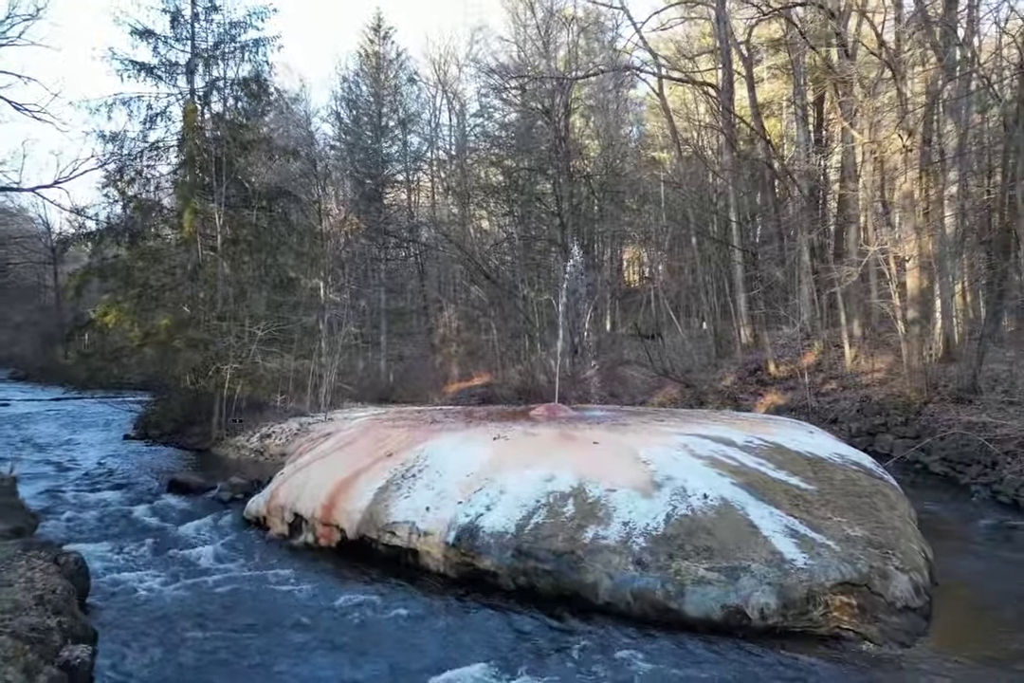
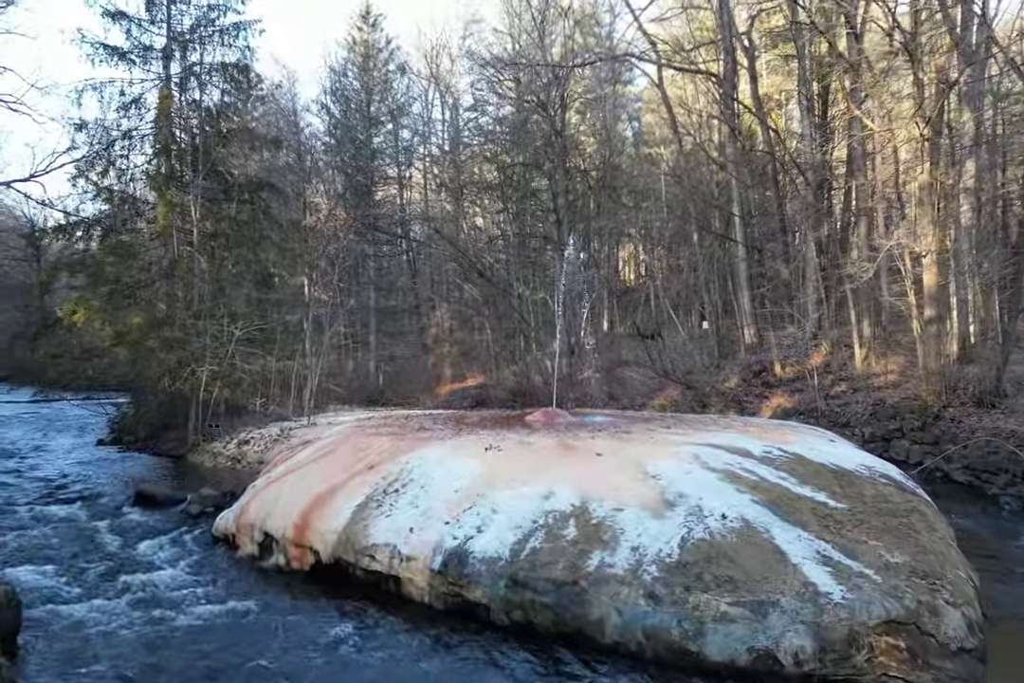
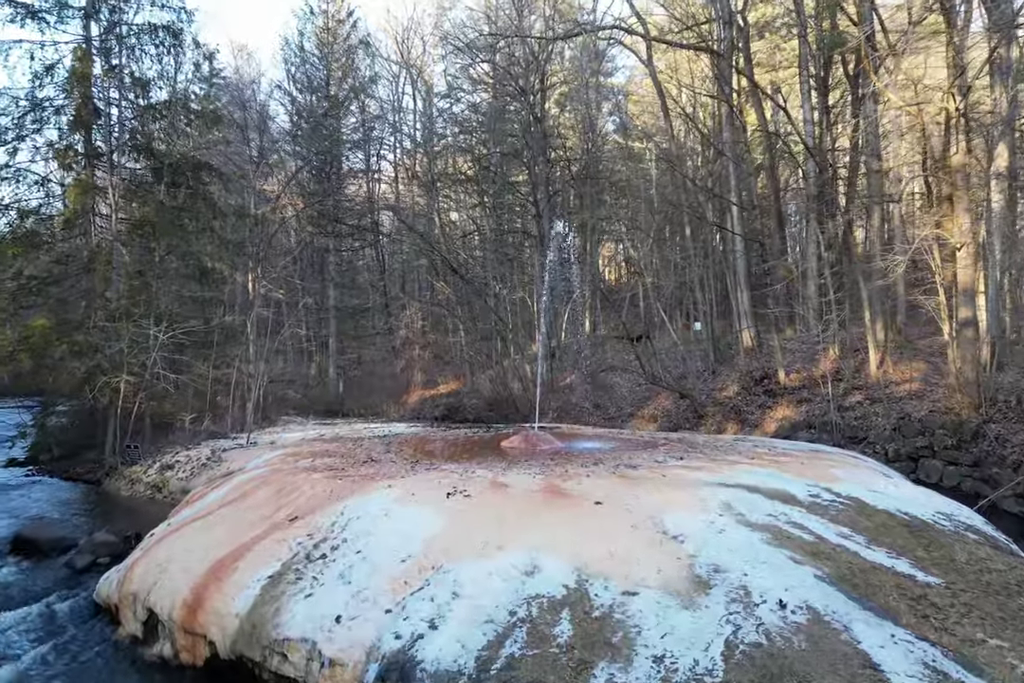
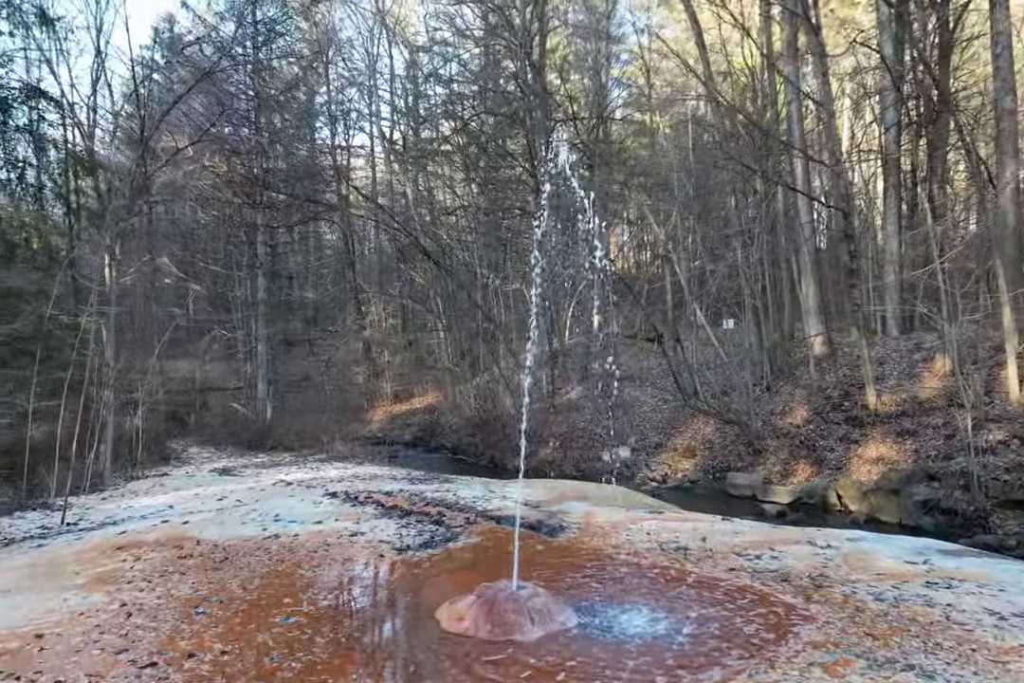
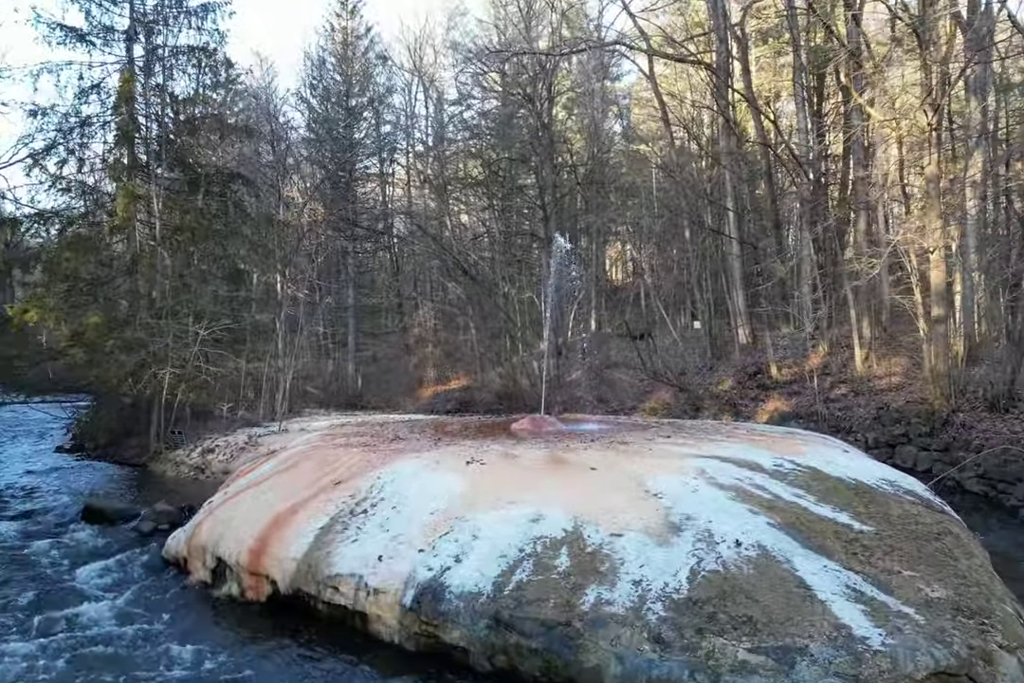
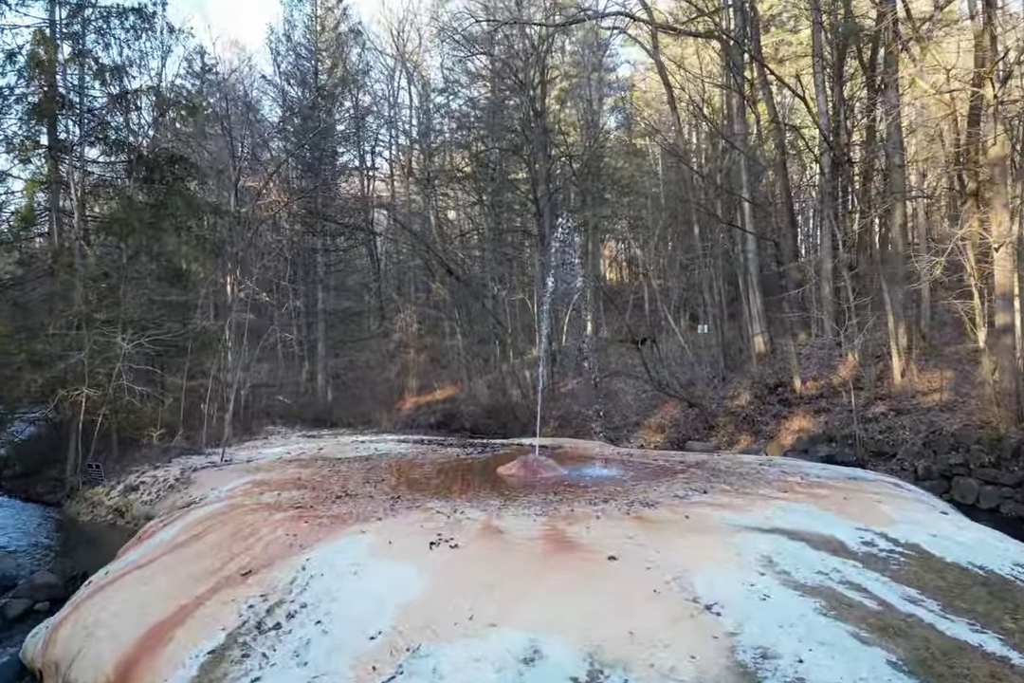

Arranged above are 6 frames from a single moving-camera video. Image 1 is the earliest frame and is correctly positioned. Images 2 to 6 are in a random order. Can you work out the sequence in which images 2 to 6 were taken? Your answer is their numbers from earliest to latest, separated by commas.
2, 5, 3, 6, 4
